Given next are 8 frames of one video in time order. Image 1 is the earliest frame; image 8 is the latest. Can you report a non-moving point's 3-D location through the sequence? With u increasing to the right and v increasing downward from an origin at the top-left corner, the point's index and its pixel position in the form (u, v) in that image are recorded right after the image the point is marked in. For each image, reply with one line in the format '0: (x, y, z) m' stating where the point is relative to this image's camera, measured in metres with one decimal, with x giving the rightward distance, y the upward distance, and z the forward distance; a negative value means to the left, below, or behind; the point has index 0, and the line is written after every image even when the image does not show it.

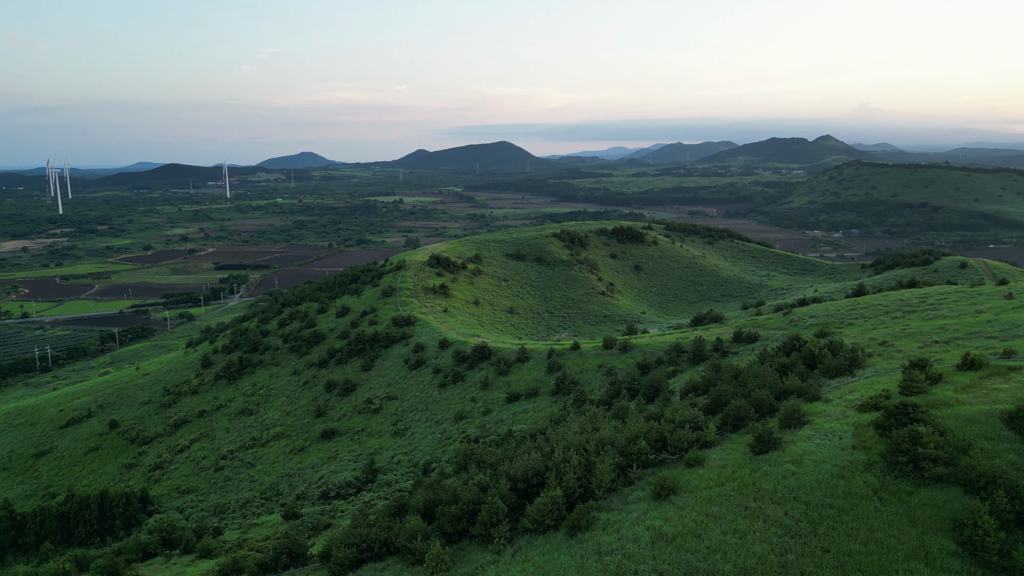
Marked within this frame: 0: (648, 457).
0: (+3.3, -4.1, +17.7) m
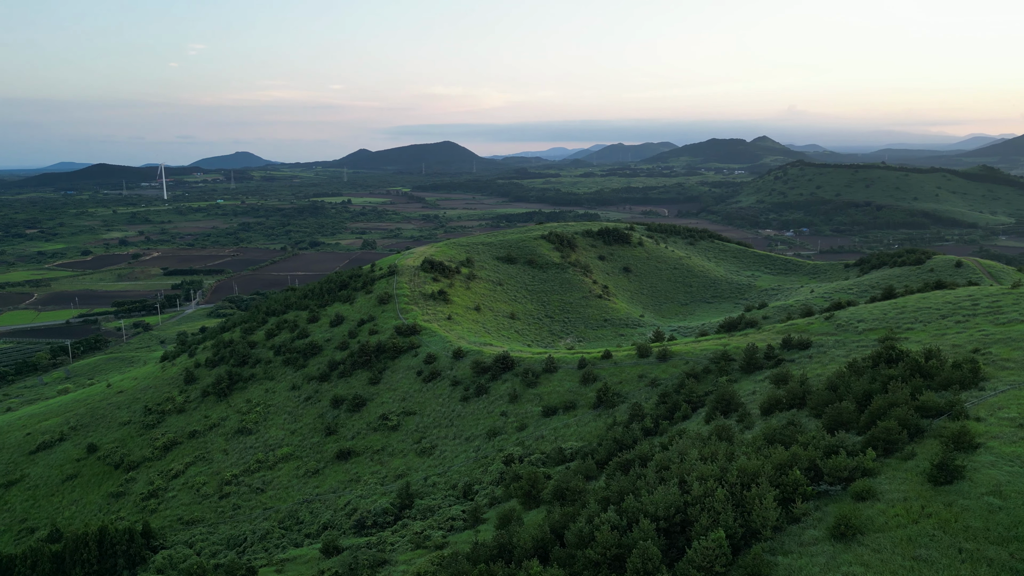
0: (+6.4, -4.3, +15.9) m
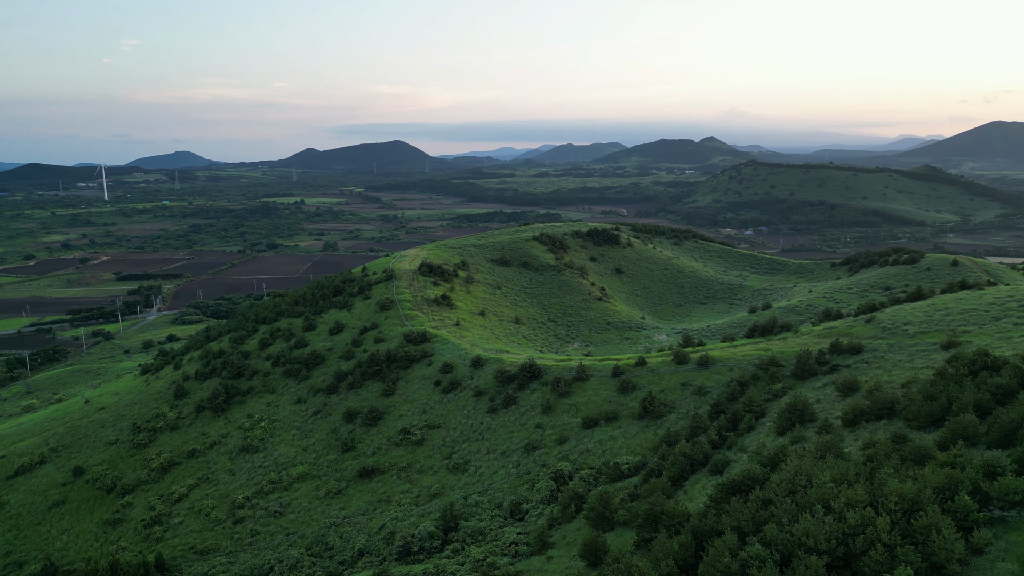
0: (+9.4, -4.5, +14.8) m
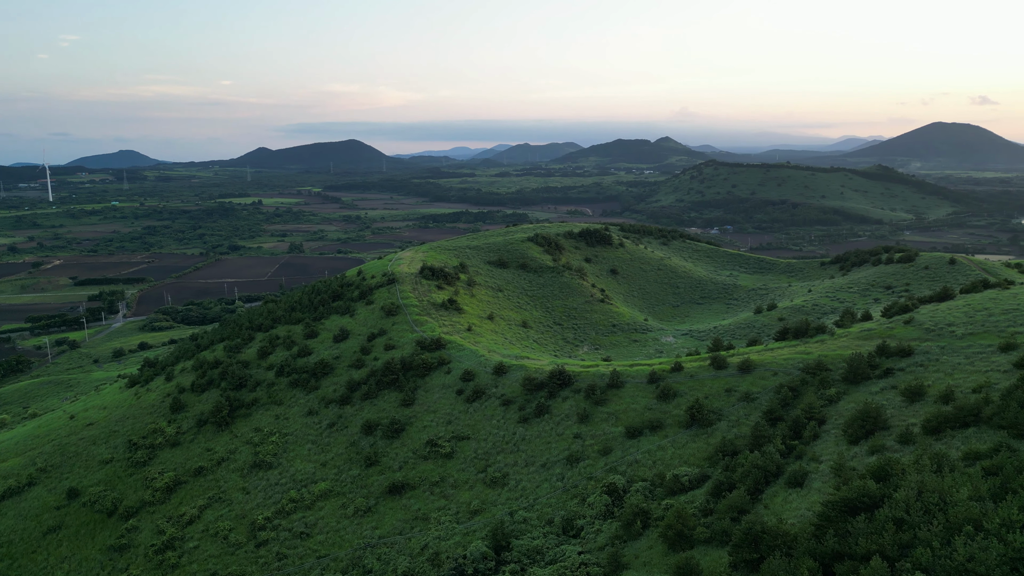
0: (+12.3, -4.7, +14.0) m
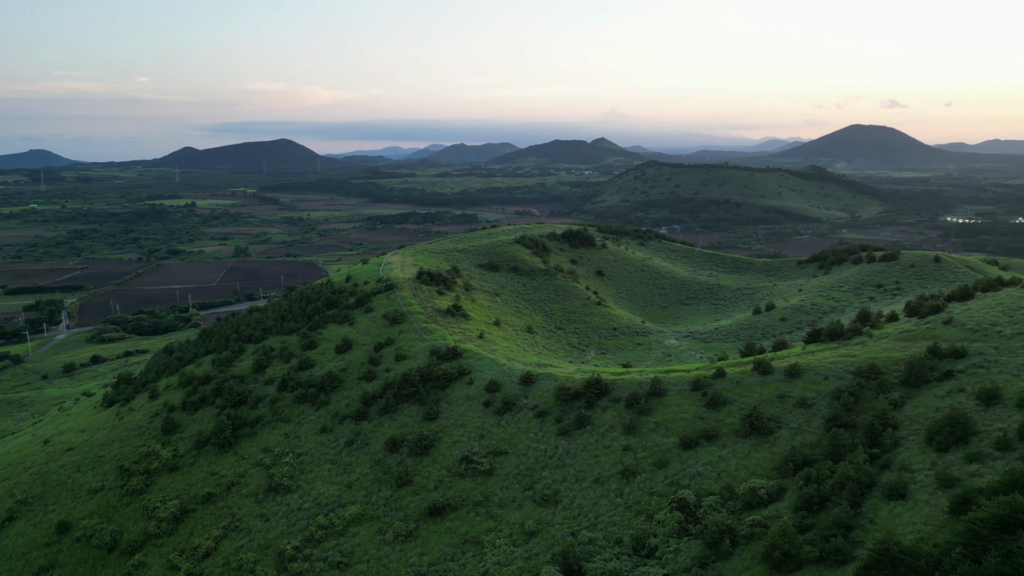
0: (+15.9, -4.8, +13.5) m
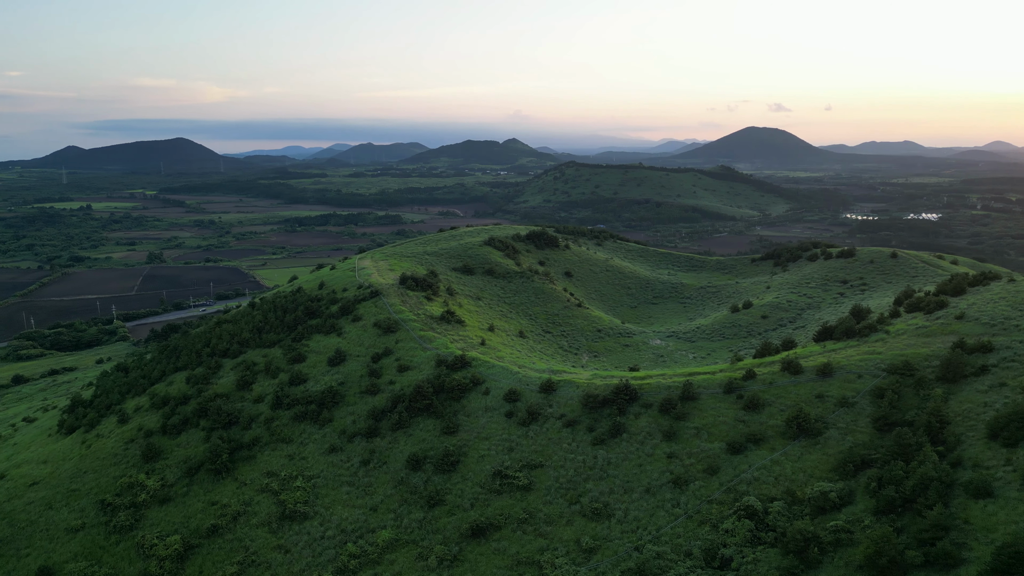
0: (+19.8, -4.6, +14.2) m
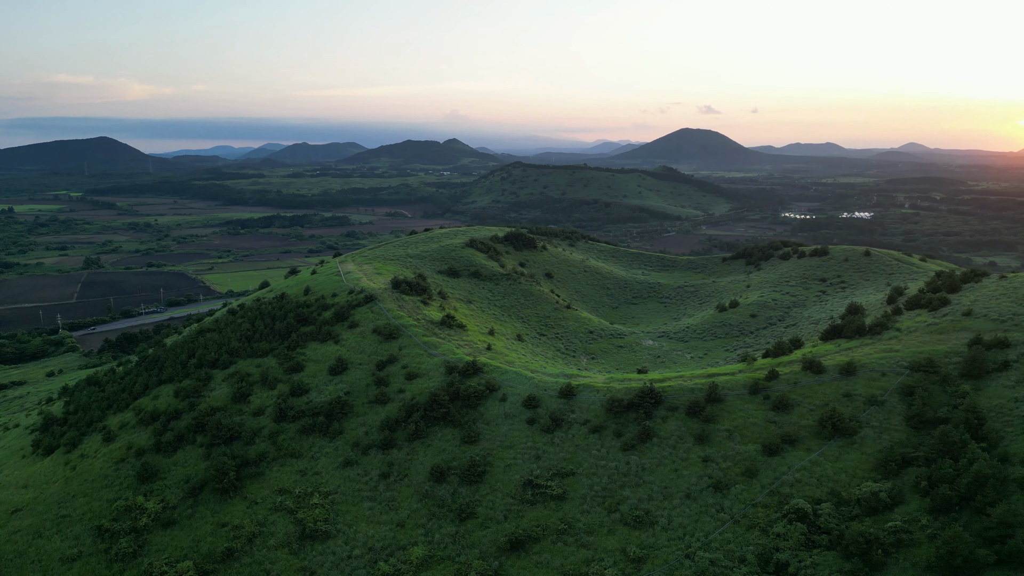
0: (+22.5, -4.5, +14.9) m
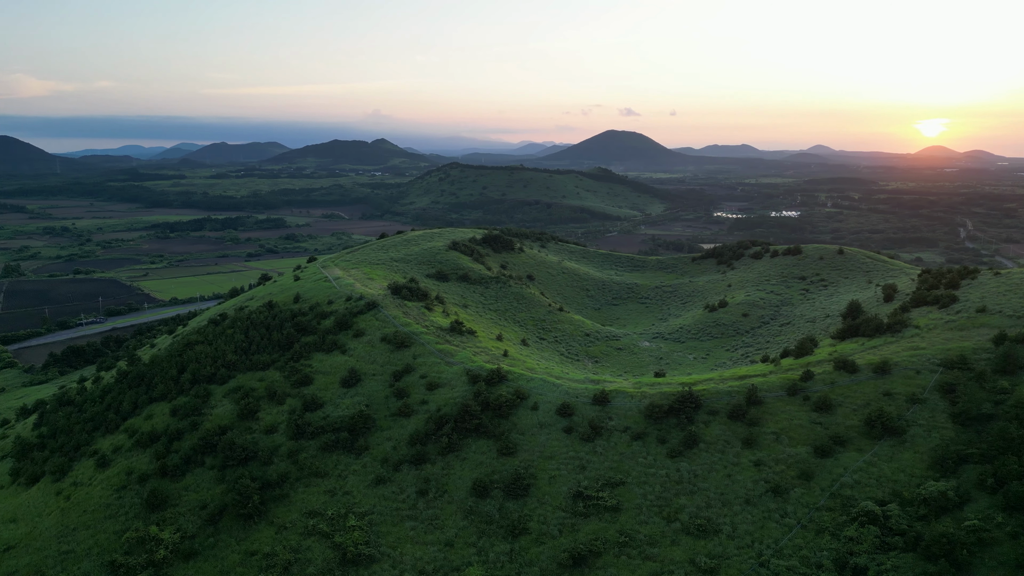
0: (+26.0, -4.4, +16.1) m
